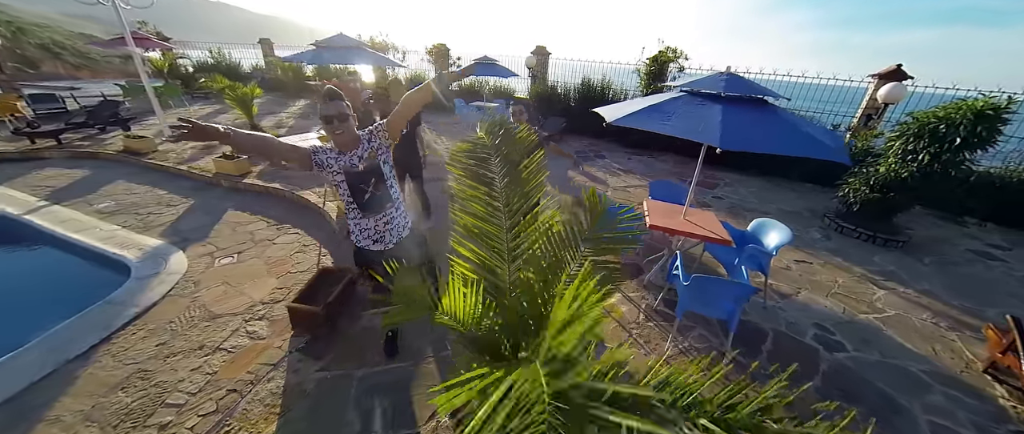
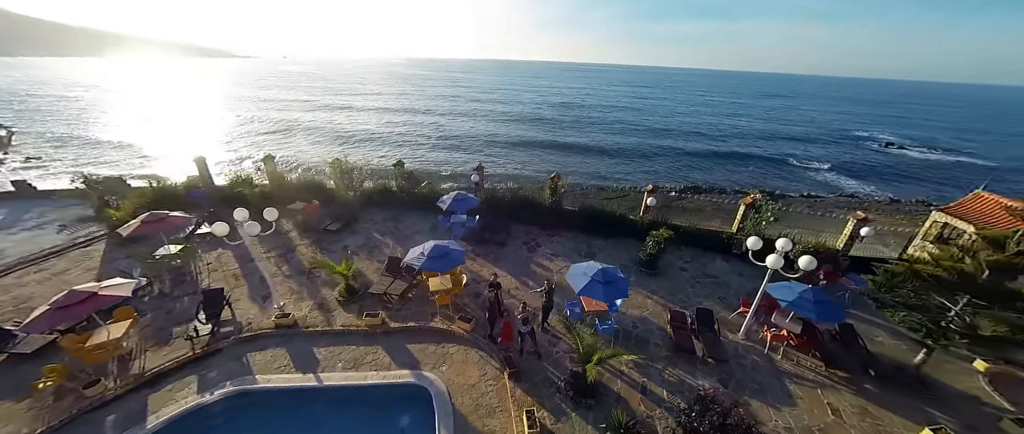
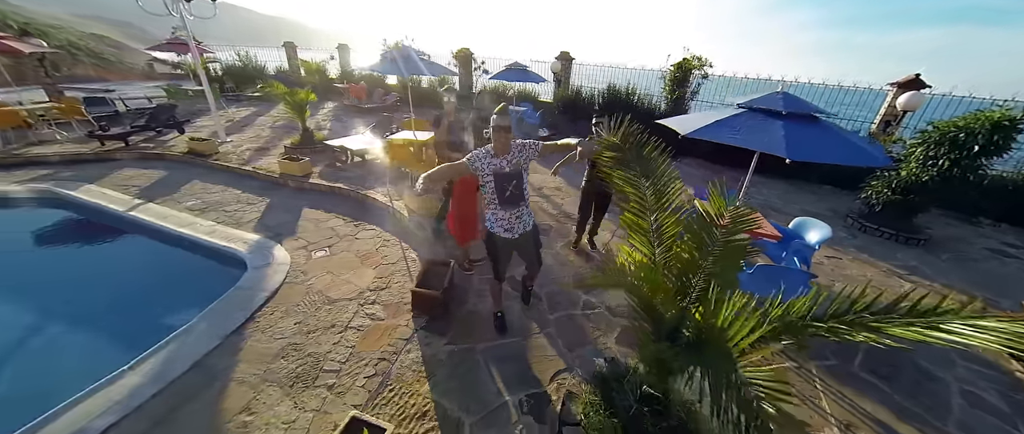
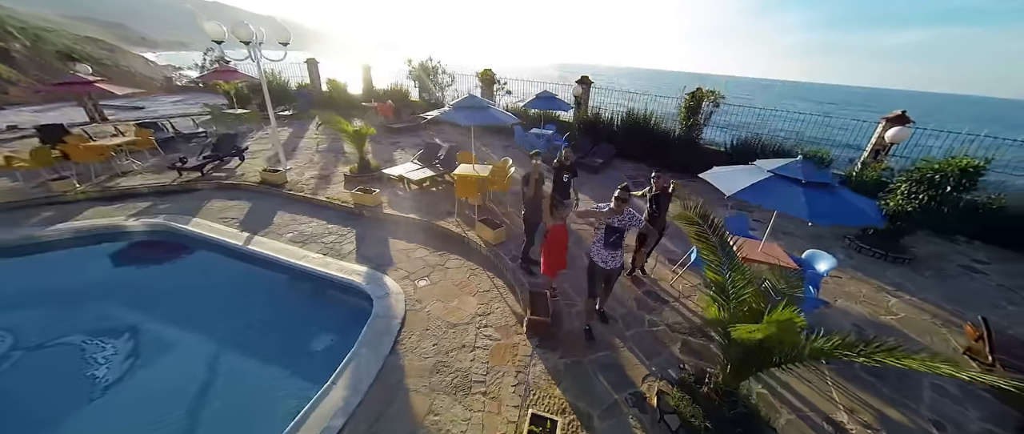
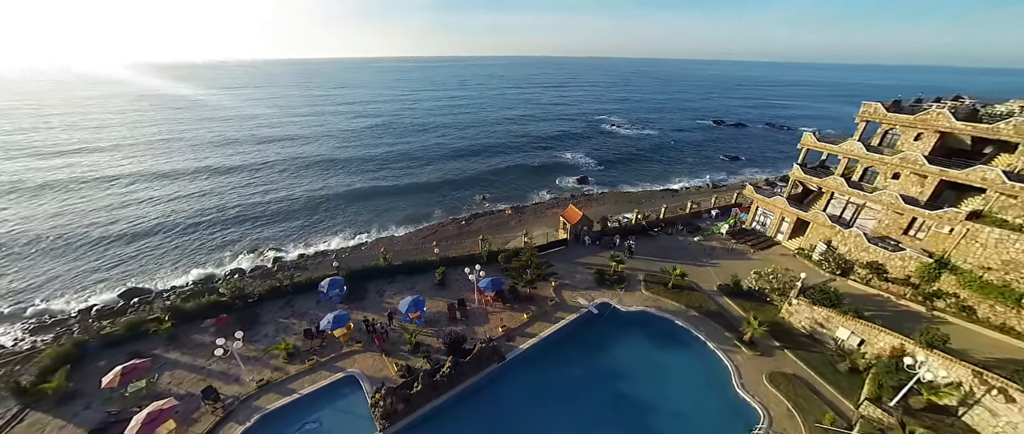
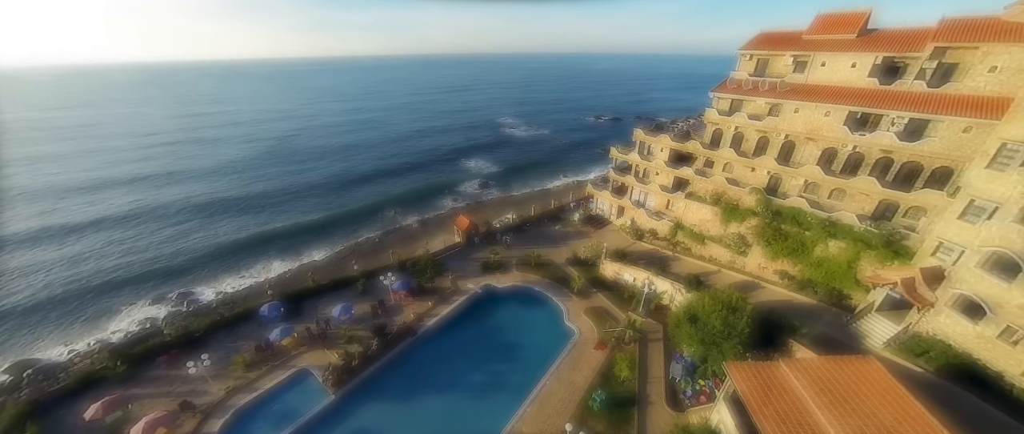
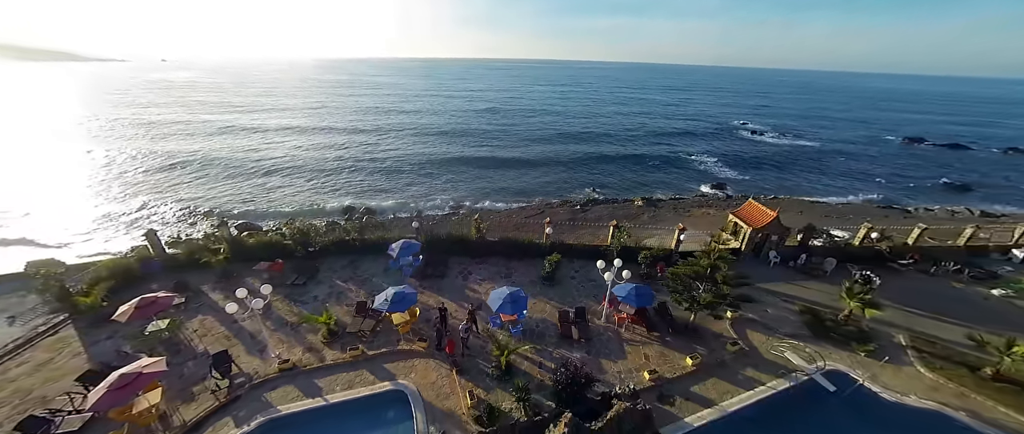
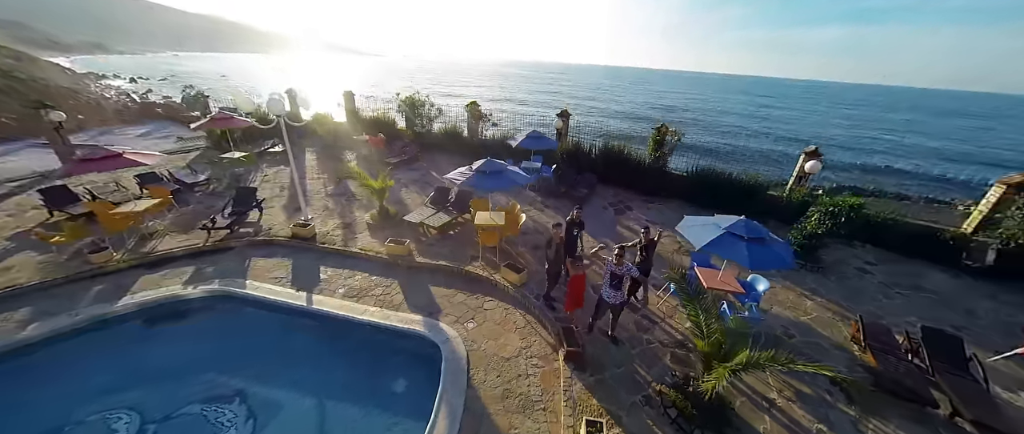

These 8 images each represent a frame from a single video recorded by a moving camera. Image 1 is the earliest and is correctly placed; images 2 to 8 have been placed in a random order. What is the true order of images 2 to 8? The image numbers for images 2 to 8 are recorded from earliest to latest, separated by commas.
3, 4, 8, 2, 7, 5, 6
